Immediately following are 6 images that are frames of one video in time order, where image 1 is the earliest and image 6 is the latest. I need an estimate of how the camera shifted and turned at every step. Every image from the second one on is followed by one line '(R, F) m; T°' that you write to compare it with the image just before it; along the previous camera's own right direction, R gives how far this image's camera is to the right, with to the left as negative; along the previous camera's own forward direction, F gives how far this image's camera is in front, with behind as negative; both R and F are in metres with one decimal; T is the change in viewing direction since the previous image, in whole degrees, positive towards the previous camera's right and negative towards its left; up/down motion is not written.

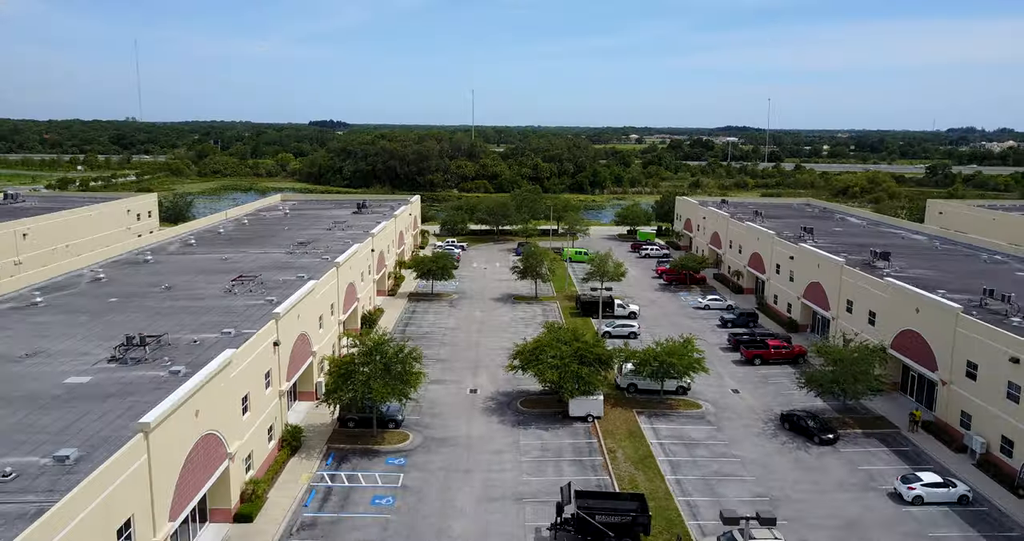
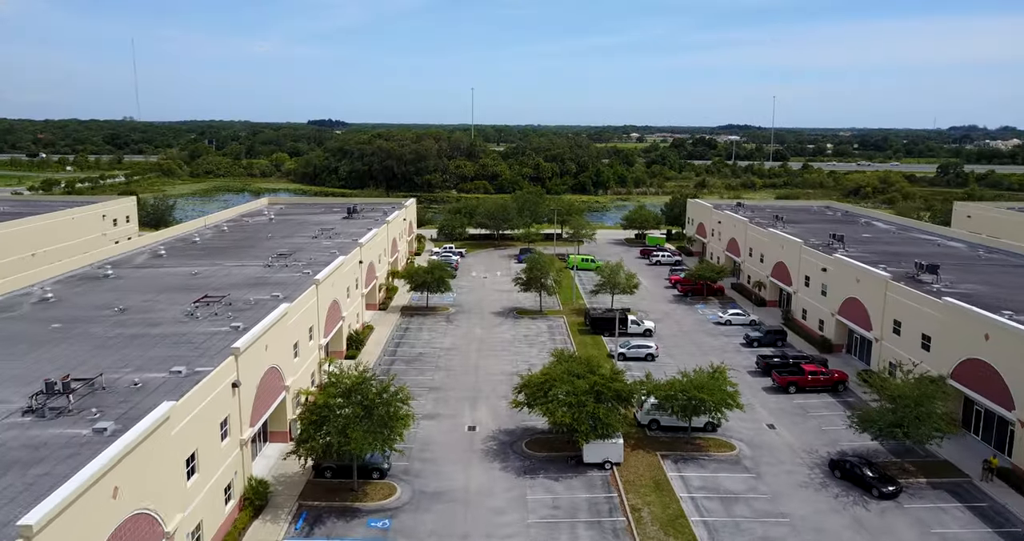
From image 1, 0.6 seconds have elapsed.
(-0.1, +4.6) m; 0°
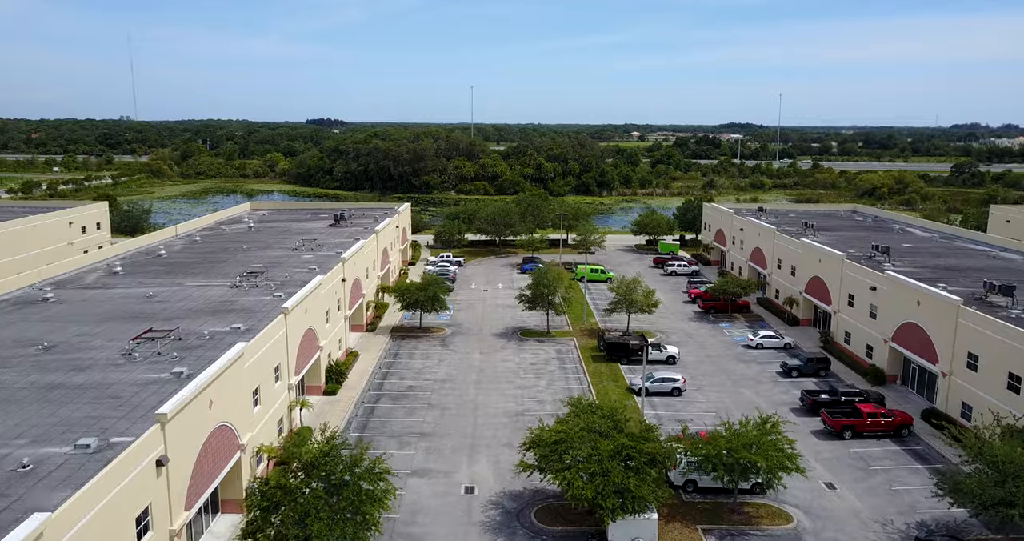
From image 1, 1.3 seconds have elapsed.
(-0.2, +5.4) m; 0°
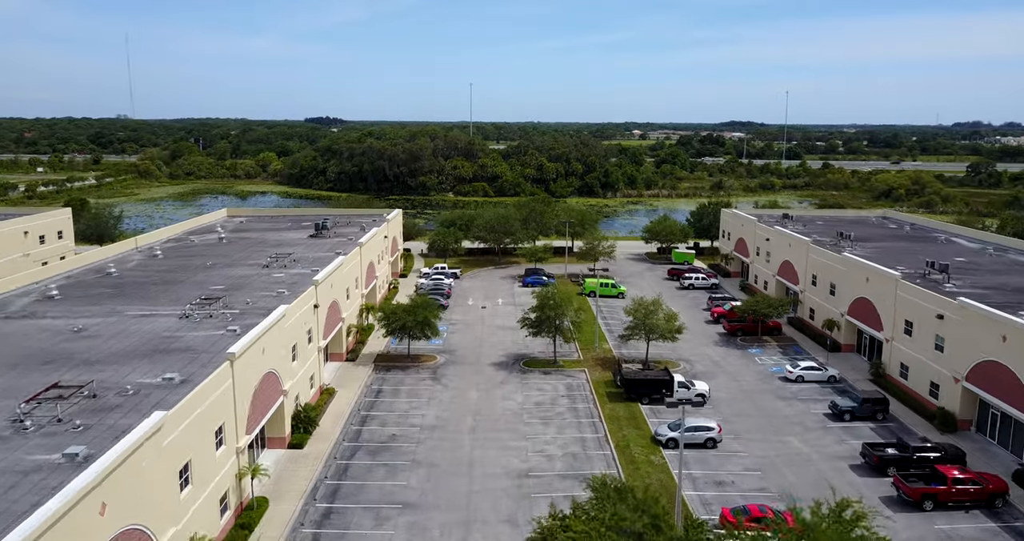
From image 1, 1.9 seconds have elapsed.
(-0.1, +5.7) m; 0°
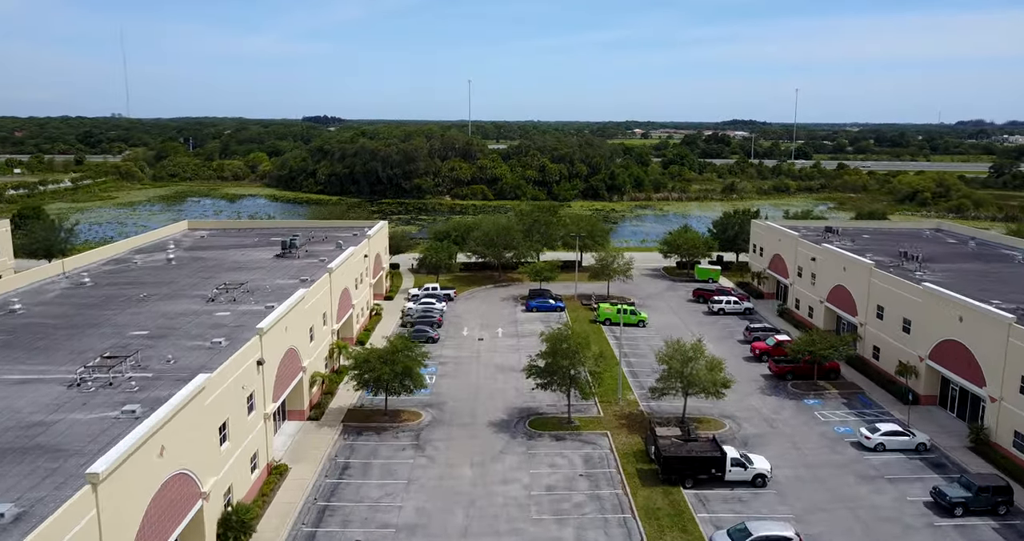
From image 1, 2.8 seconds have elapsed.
(-0.1, +7.8) m; 0°
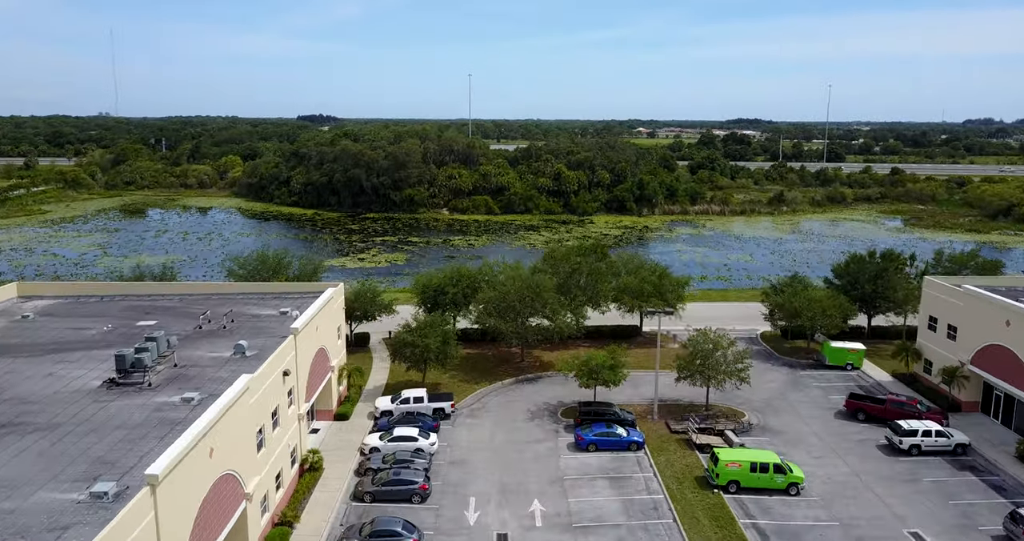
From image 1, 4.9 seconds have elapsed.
(-1.2, +21.0) m; 0°
